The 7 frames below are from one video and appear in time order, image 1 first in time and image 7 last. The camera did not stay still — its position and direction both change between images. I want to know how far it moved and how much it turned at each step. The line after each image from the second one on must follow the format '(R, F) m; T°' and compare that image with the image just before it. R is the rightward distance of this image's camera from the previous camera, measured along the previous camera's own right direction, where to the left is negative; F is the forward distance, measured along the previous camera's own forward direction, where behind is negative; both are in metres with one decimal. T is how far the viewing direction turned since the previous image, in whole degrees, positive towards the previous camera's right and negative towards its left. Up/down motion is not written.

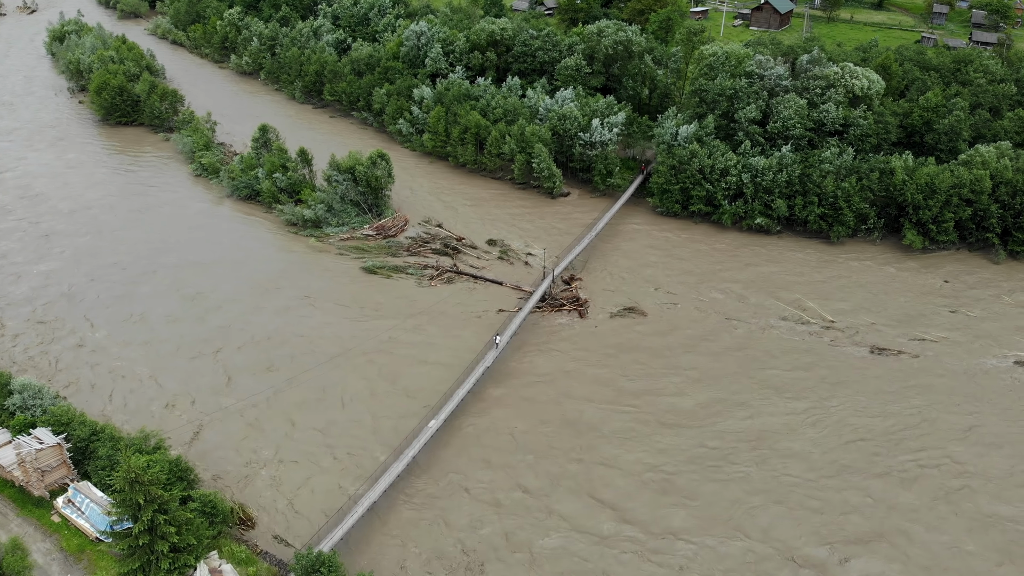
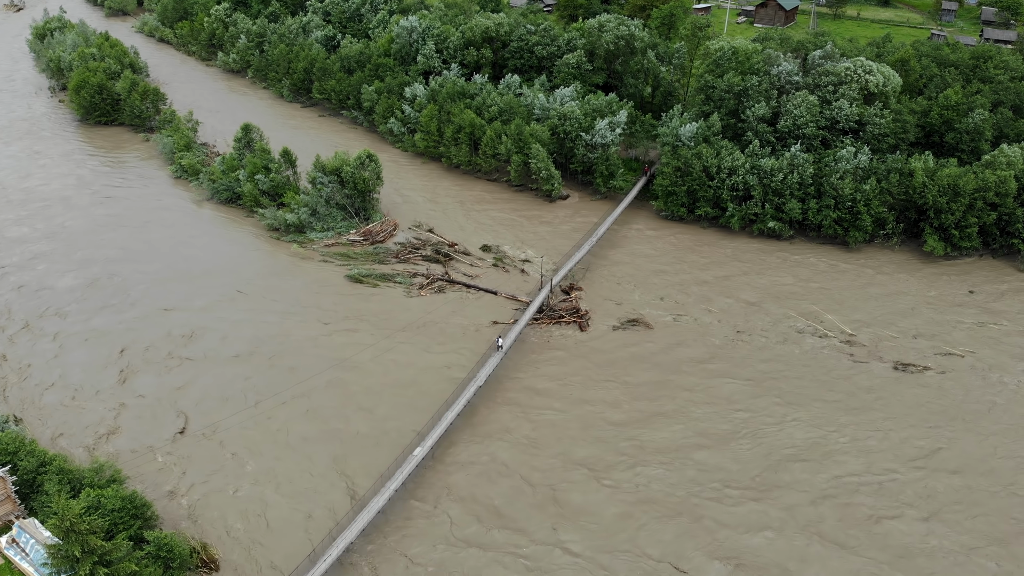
(+0.2, +2.4) m; 0°
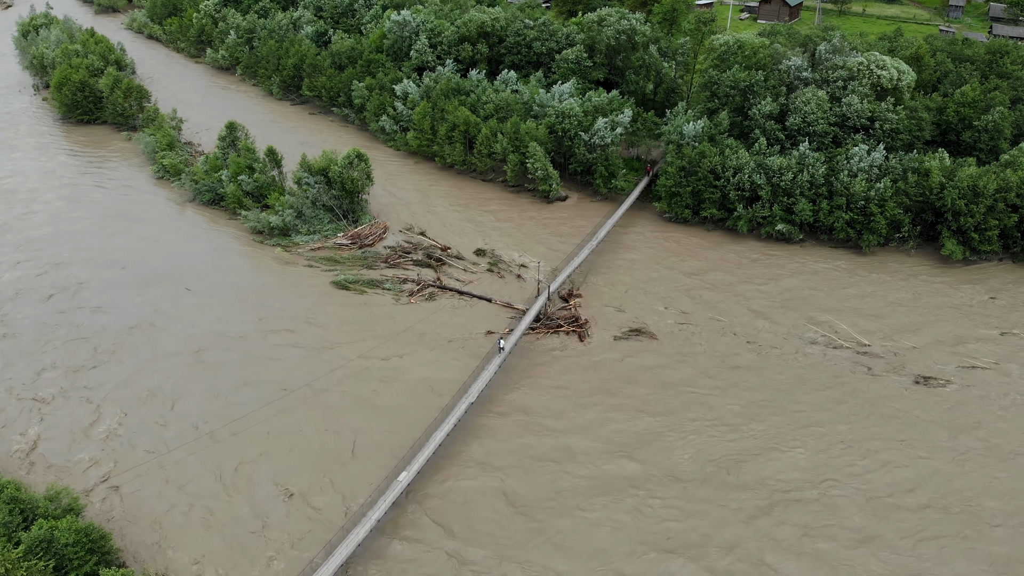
(+0.2, +1.9) m; 0°
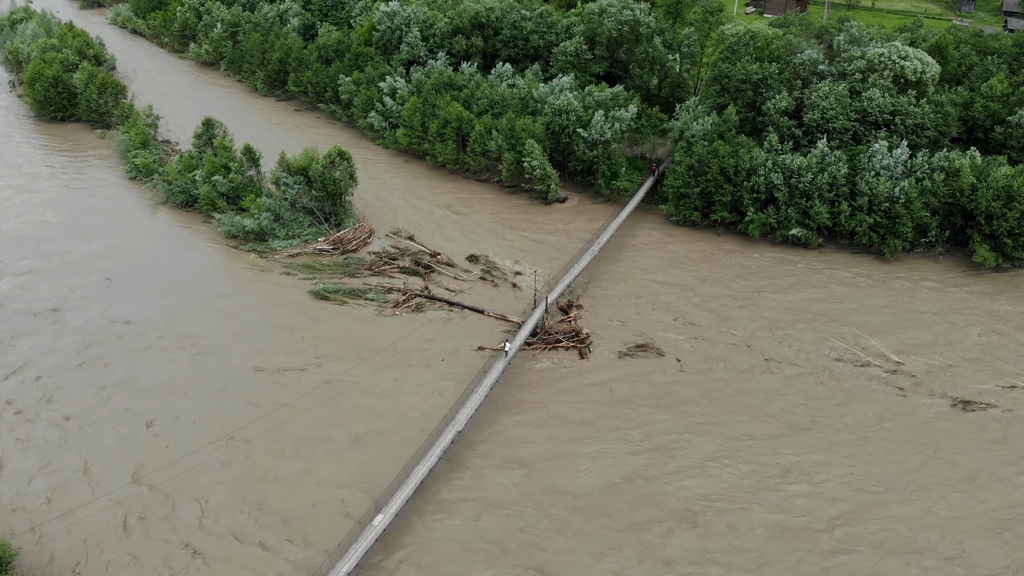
(+0.2, +2.7) m; 0°
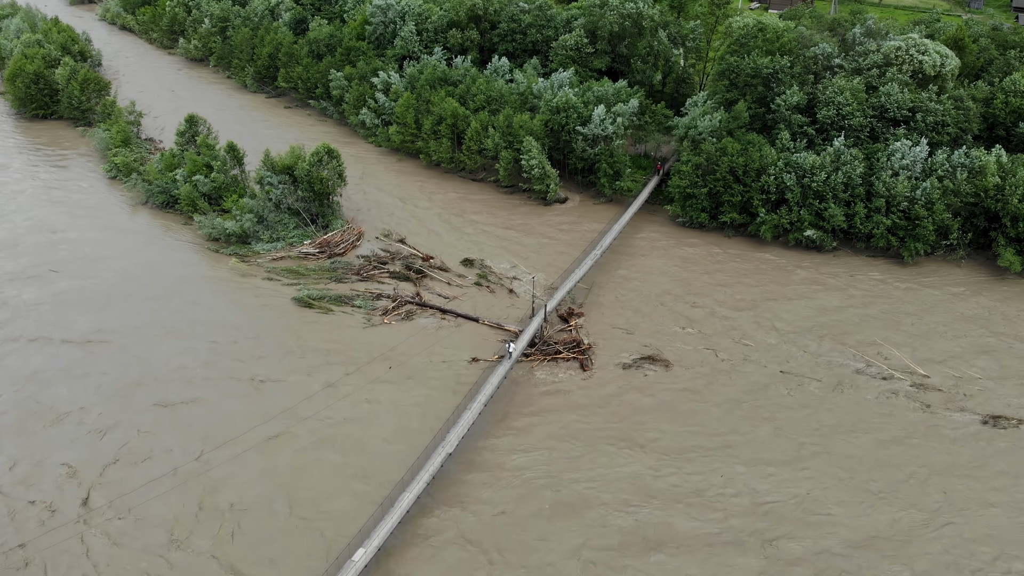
(+0.1, +1.9) m; 0°
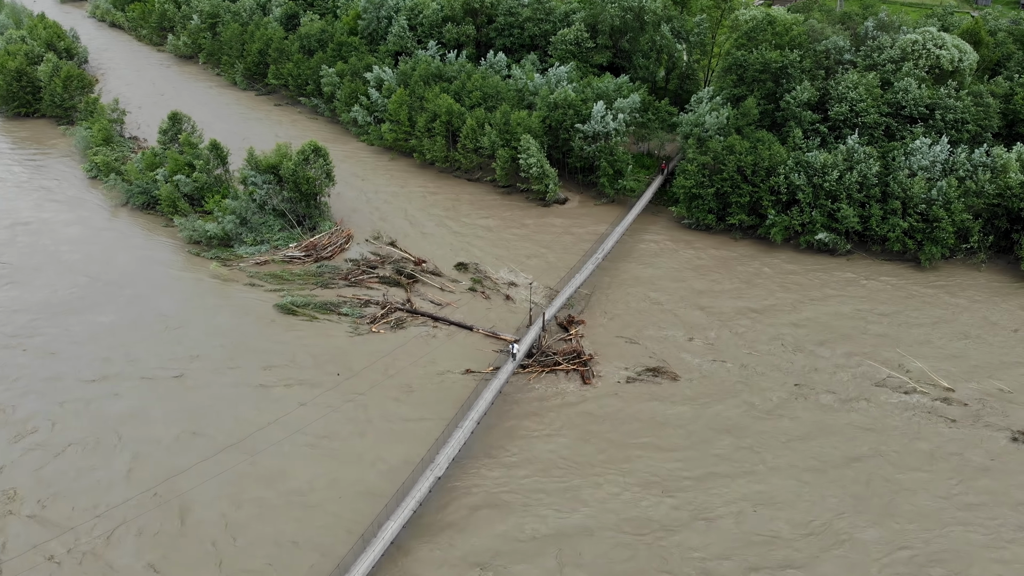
(+0.1, +1.6) m; 0°
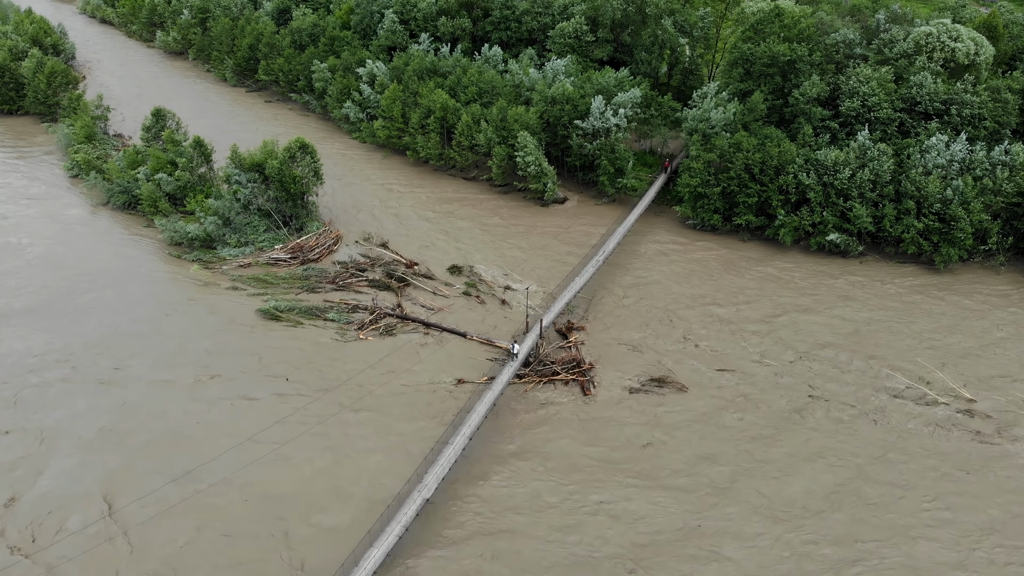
(+0.1, +1.4) m; 0°
